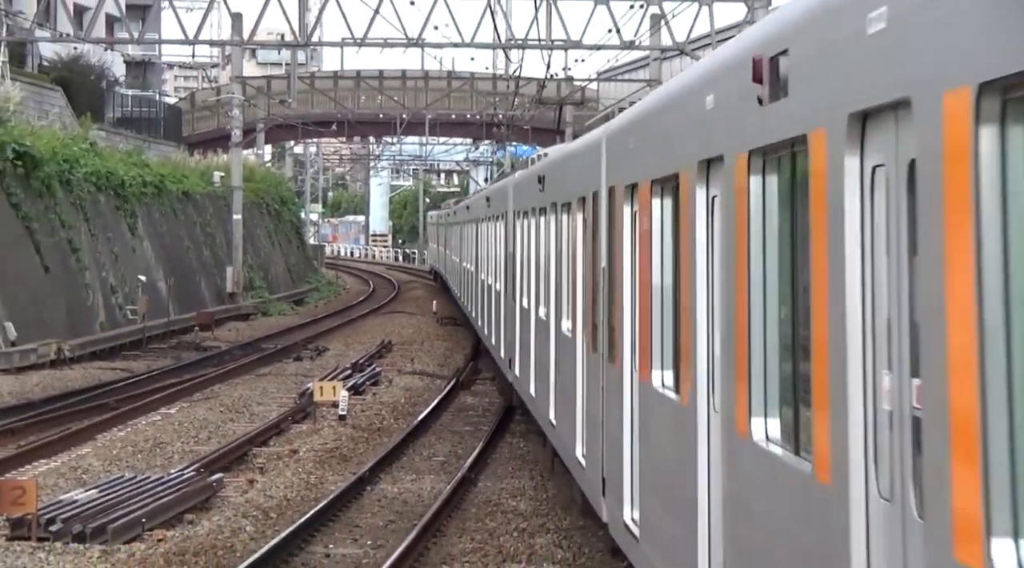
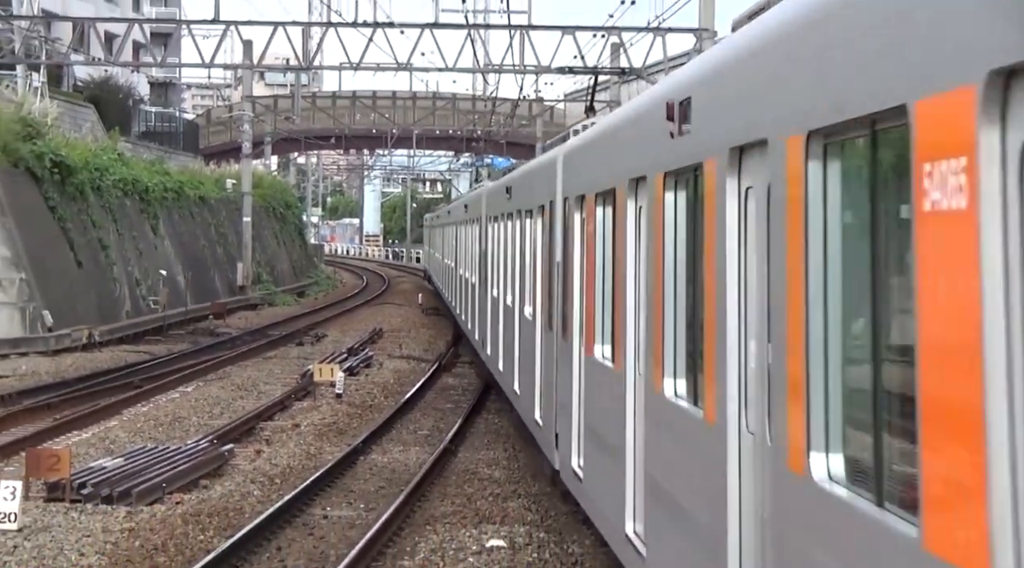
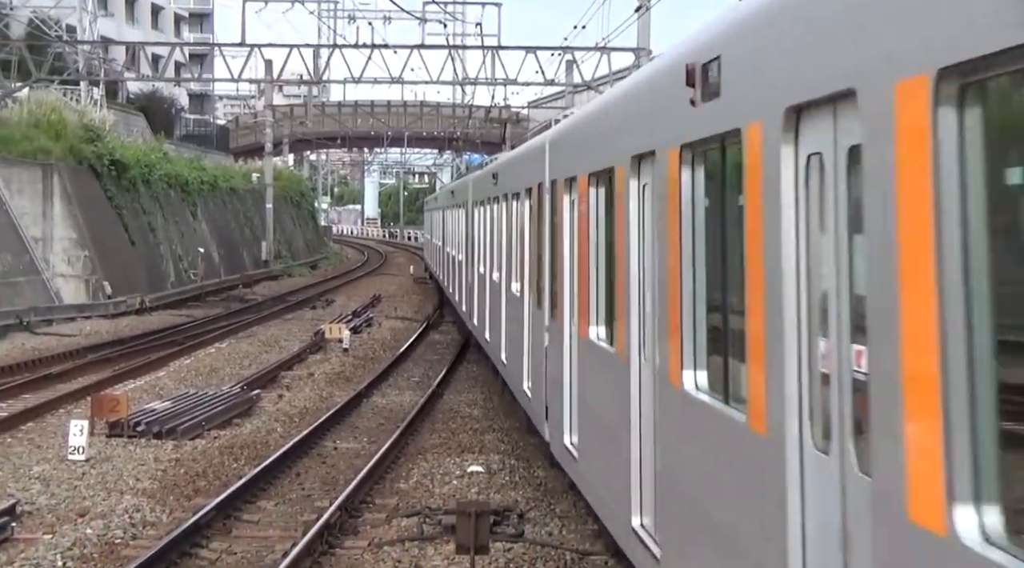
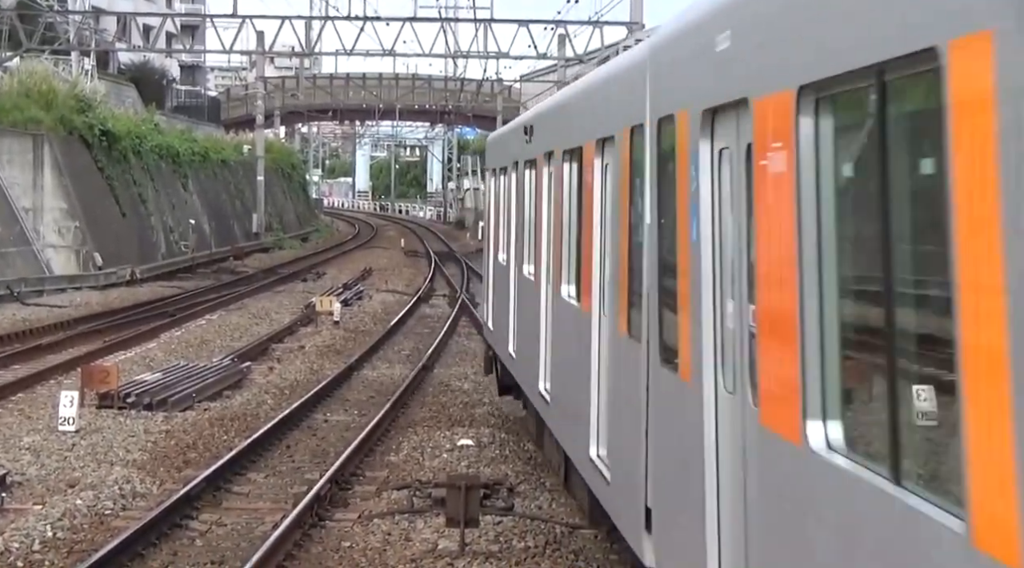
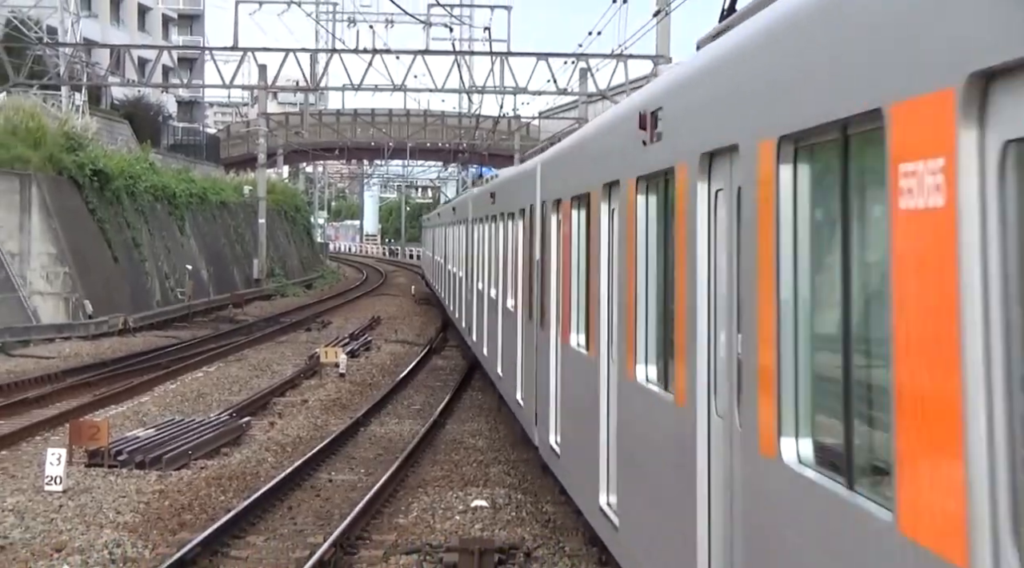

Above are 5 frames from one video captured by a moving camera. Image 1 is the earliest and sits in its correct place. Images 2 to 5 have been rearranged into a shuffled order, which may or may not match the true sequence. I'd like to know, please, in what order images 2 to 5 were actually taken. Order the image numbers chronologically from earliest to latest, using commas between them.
2, 5, 3, 4
